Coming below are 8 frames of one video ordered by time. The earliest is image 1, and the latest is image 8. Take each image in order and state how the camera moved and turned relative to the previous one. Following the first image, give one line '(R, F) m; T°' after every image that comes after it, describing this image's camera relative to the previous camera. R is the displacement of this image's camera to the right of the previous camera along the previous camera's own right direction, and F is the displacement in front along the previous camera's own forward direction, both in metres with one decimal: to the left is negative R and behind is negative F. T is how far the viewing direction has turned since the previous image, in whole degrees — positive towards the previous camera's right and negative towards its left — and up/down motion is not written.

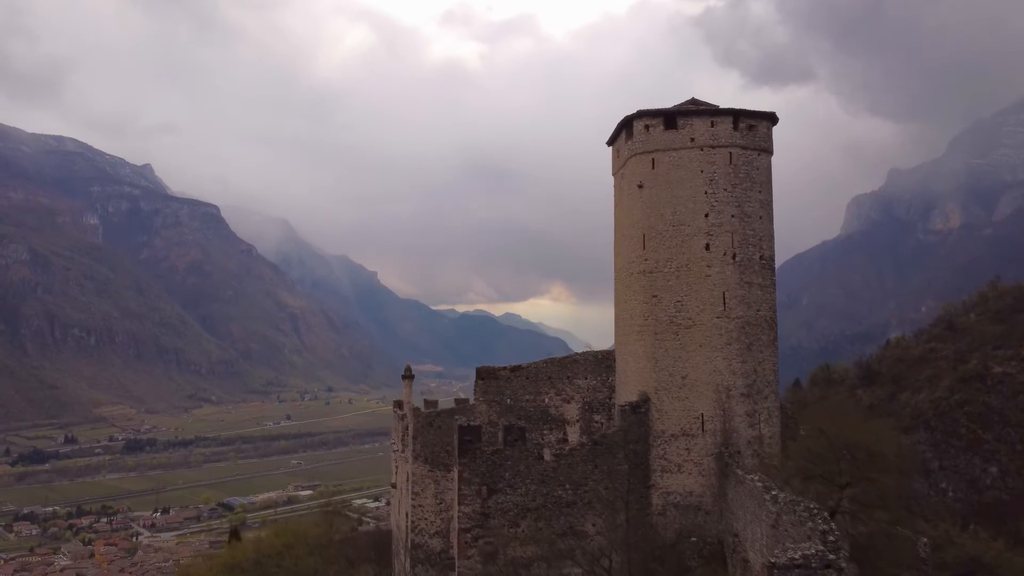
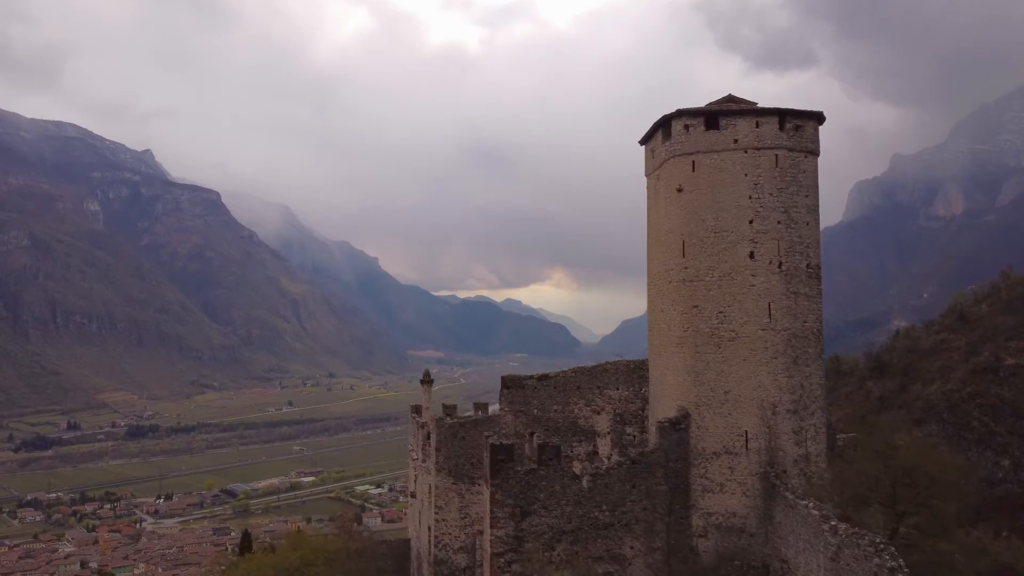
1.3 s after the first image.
(-0.3, +0.4) m; 0°
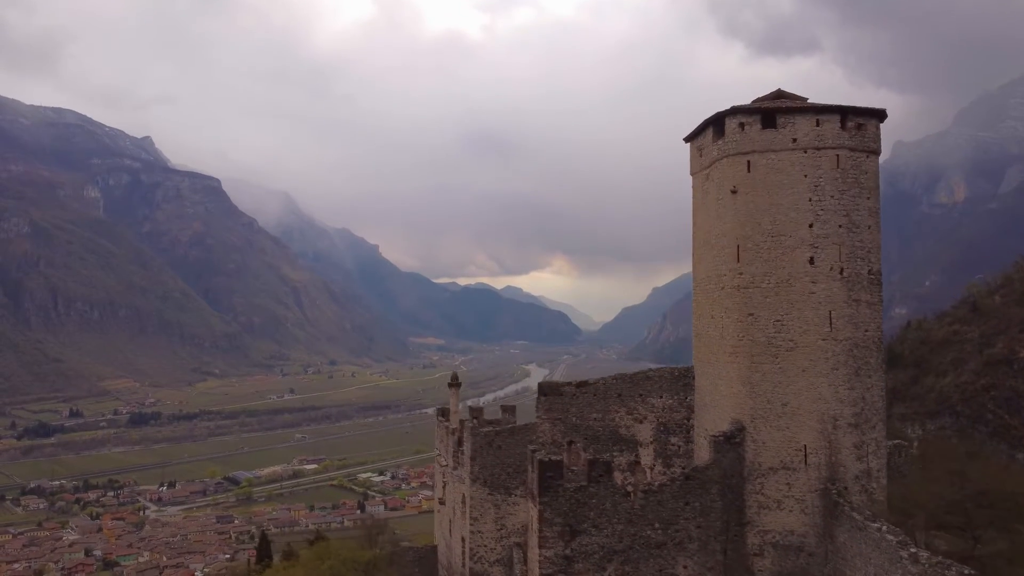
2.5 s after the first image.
(-0.4, +0.3) m; 0°
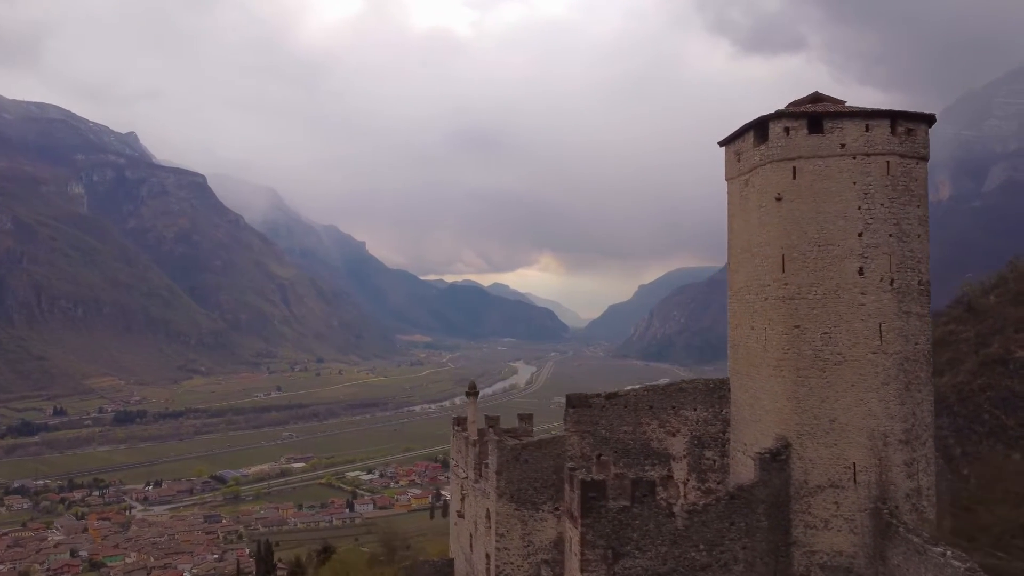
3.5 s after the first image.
(-0.4, +0.3) m; +1°
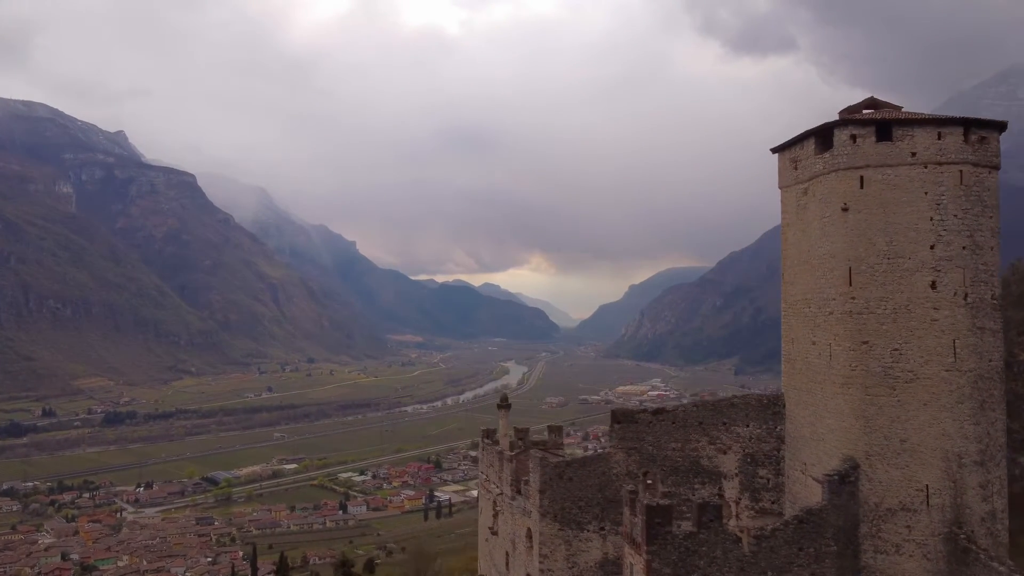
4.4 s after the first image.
(-0.5, +0.3) m; +1°
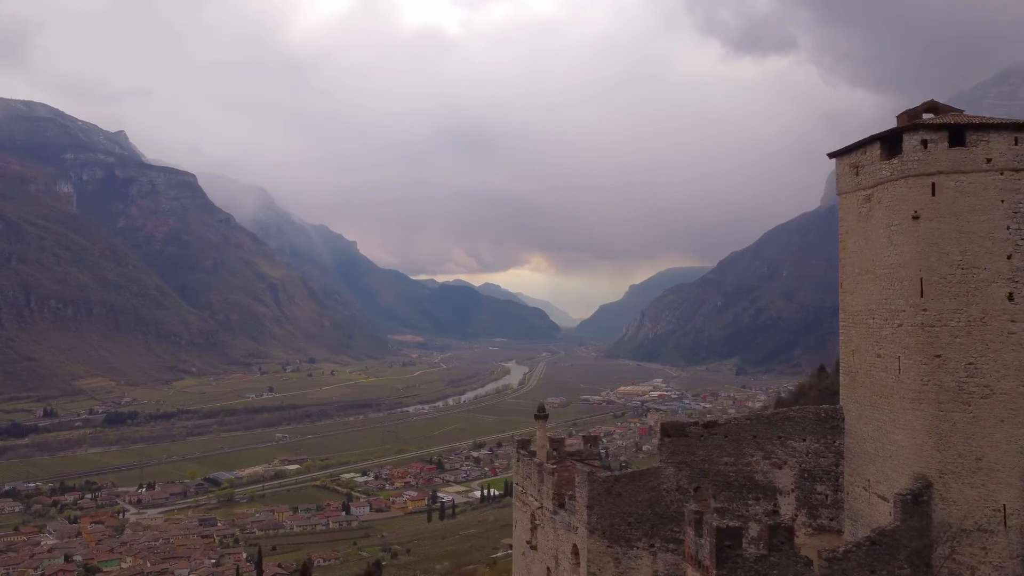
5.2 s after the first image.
(-0.4, +0.2) m; 0°
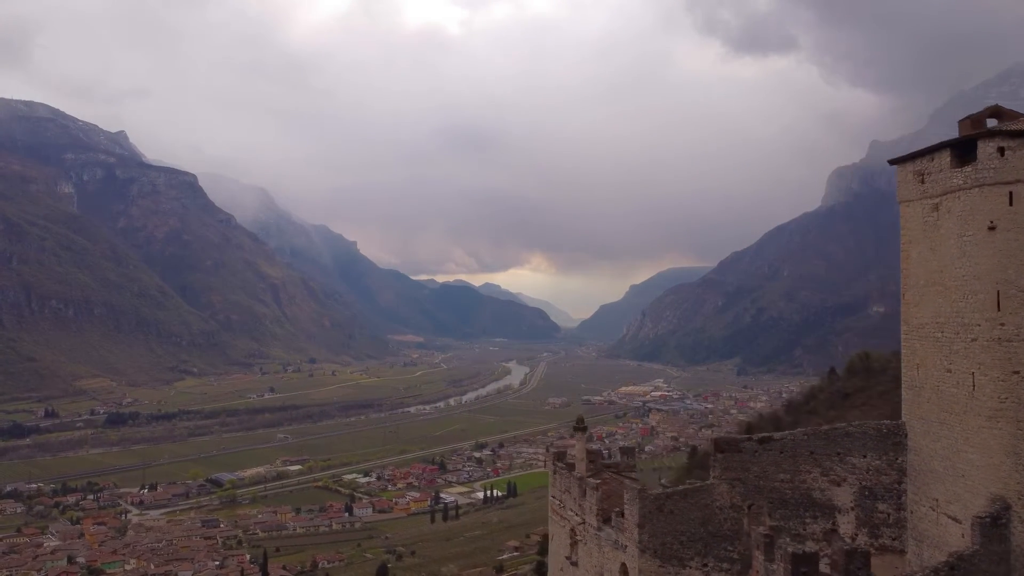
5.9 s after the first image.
(-0.4, +0.2) m; 0°
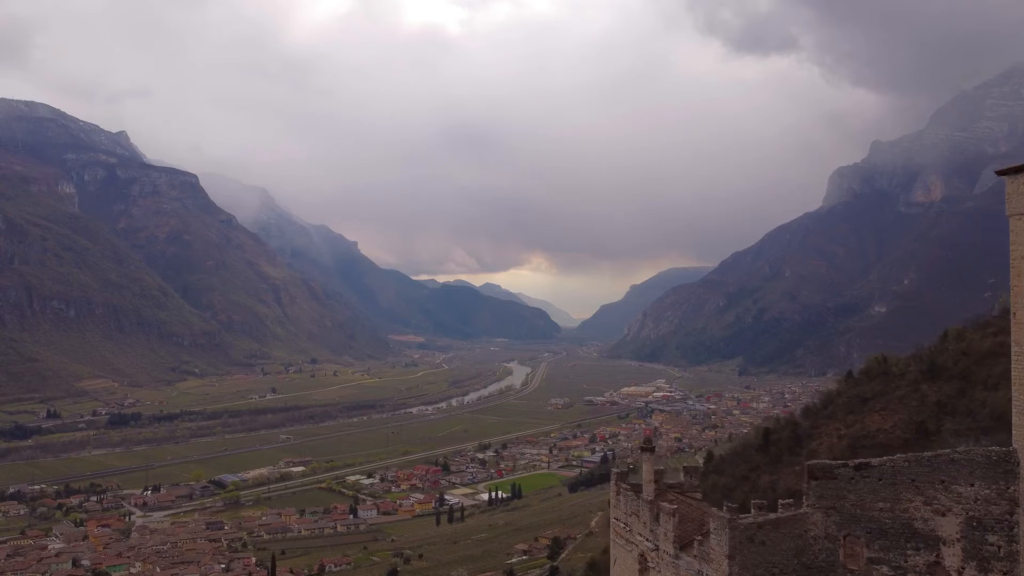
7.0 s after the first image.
(-0.7, +0.4) m; 0°
